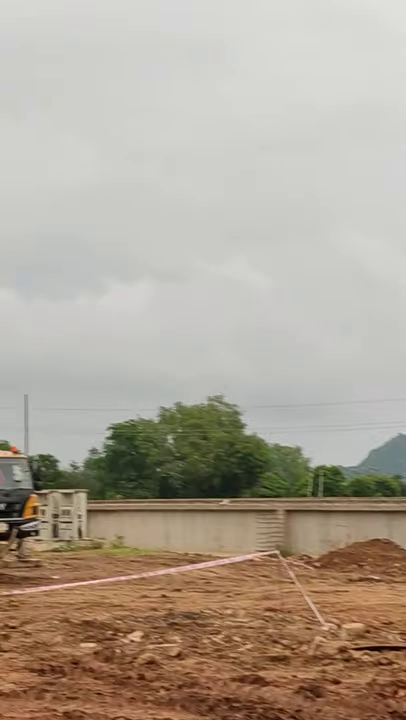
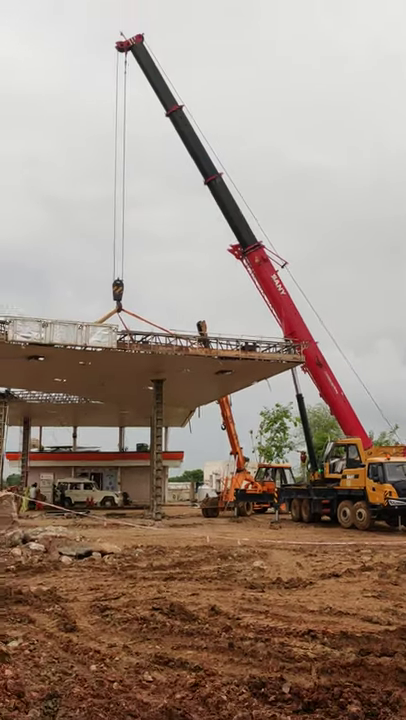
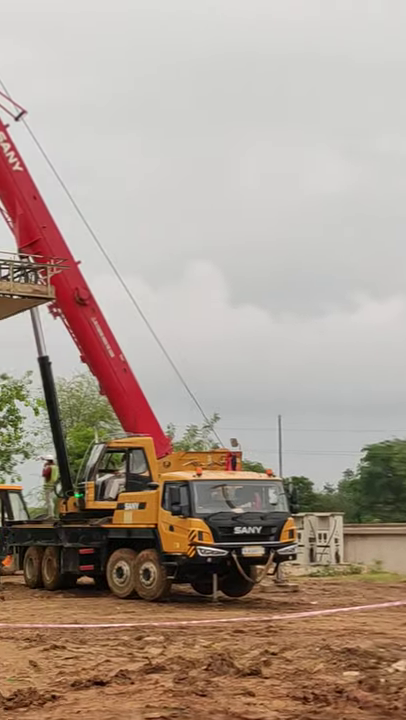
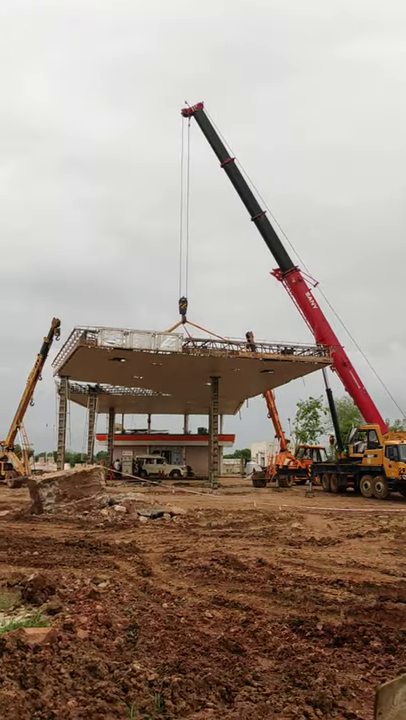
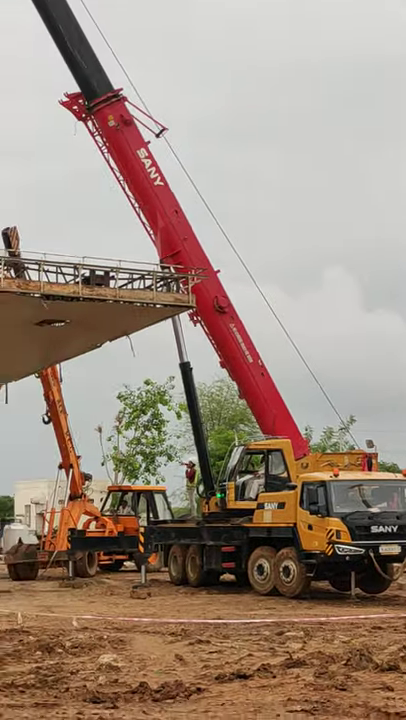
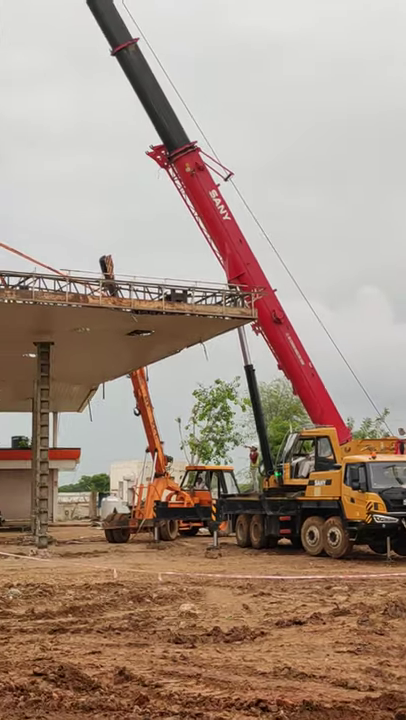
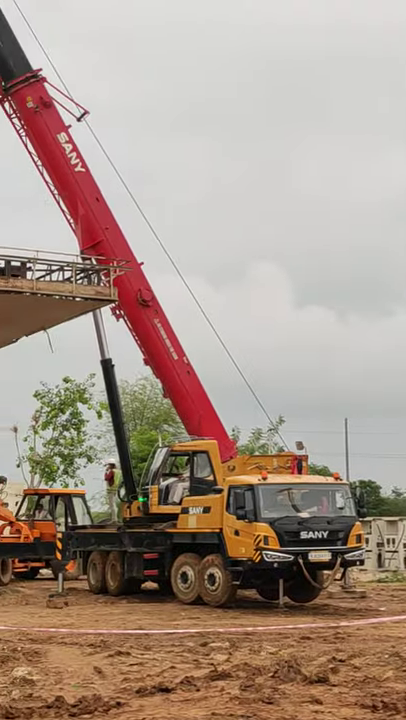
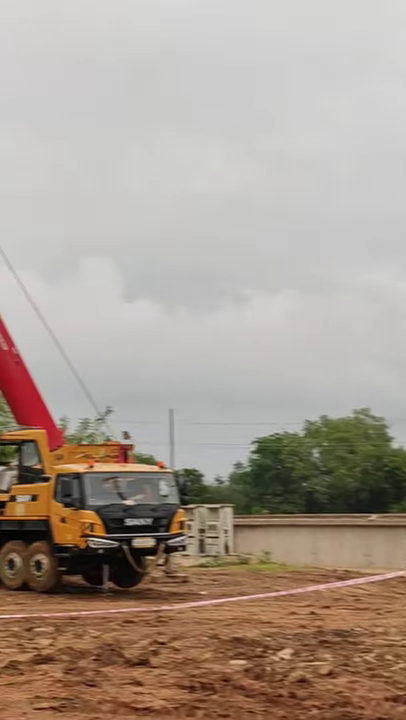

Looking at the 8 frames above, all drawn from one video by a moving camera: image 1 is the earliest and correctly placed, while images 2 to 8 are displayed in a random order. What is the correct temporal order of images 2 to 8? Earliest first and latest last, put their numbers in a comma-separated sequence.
8, 3, 7, 5, 6, 2, 4
